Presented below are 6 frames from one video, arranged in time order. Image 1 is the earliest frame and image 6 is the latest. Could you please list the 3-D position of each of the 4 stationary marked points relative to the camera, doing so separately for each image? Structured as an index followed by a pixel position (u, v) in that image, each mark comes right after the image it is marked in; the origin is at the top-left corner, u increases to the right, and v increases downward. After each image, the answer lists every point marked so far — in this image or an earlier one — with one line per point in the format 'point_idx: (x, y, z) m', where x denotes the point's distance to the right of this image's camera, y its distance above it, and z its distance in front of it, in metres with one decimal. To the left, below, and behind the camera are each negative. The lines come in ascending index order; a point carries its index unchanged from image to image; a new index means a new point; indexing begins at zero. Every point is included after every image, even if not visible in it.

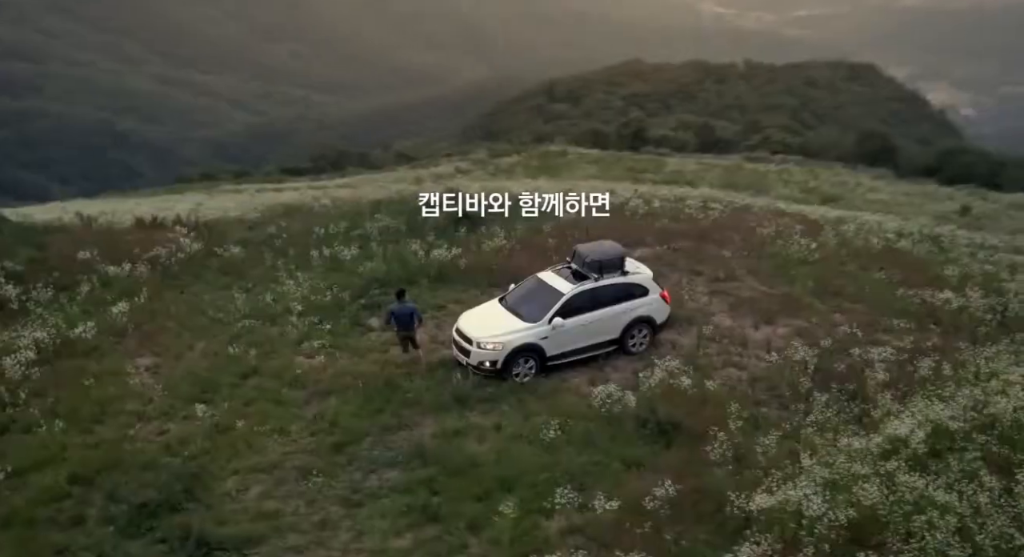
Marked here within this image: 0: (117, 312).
0: (-7.8, -0.7, +14.3) m
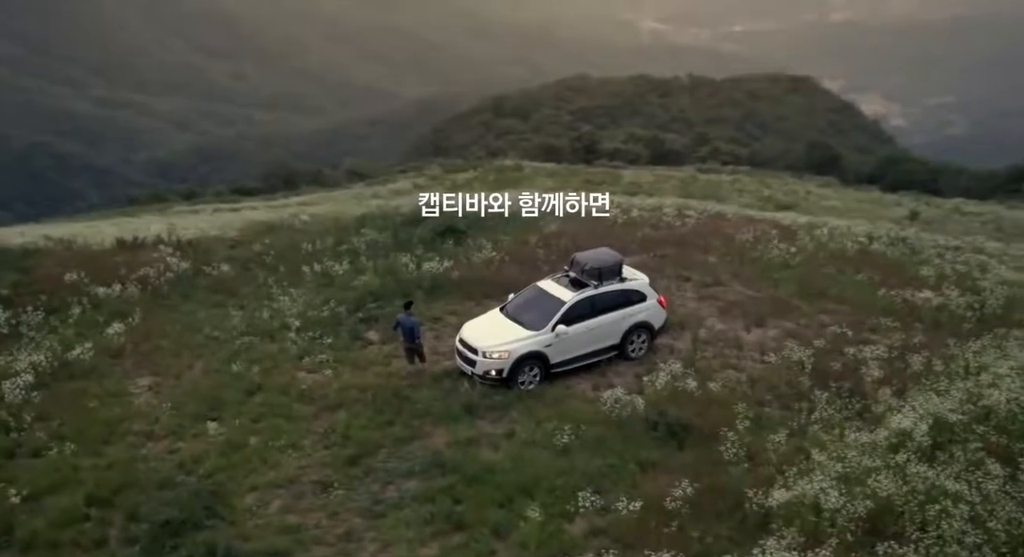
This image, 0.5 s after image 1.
0: (-7.7, -1.1, +14.1) m
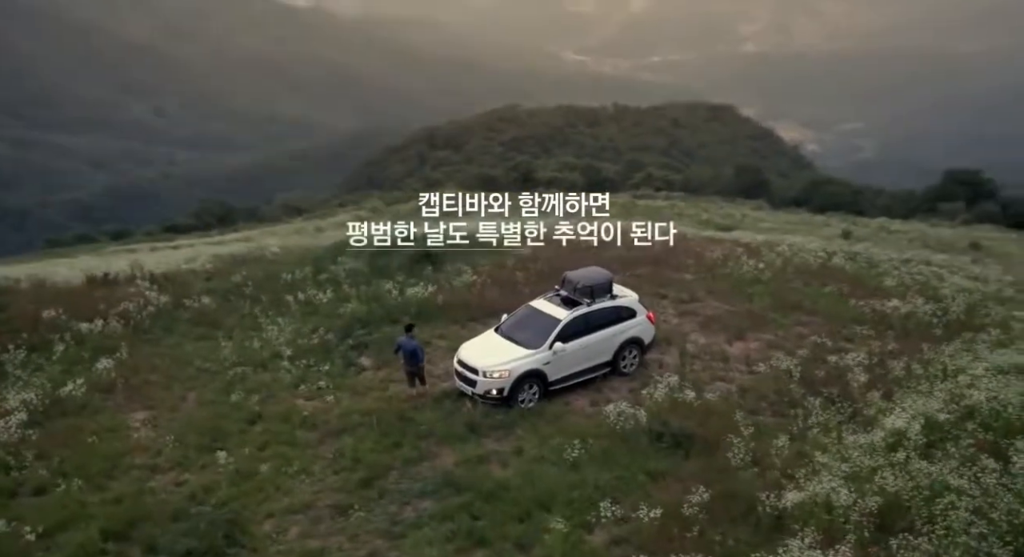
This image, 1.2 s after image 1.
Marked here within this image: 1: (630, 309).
0: (-7.8, -1.7, +13.8) m
1: (+2.4, -0.6, +14.7) m
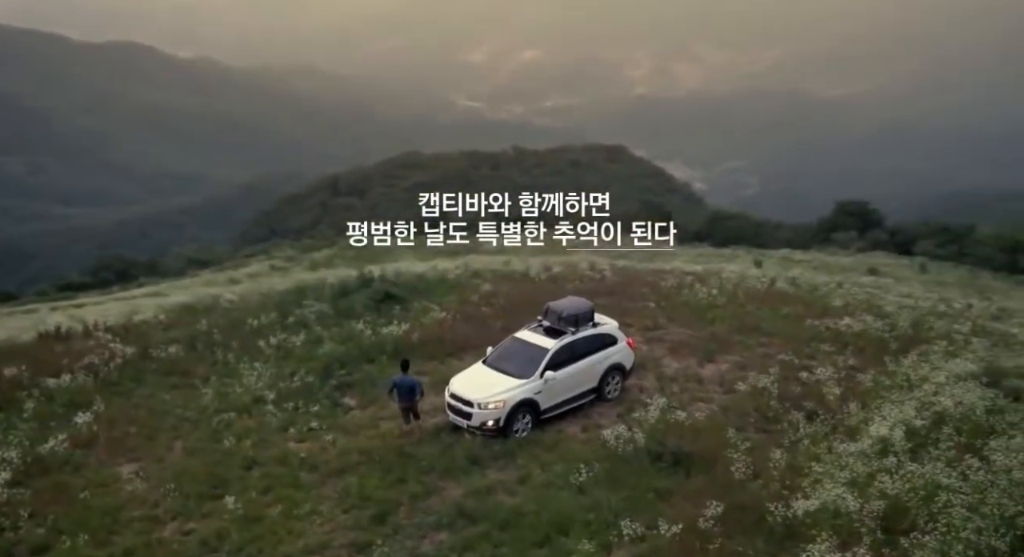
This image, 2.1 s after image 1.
0: (-8.0, -2.6, +13.3) m
1: (+2.1, -1.2, +15.0) m
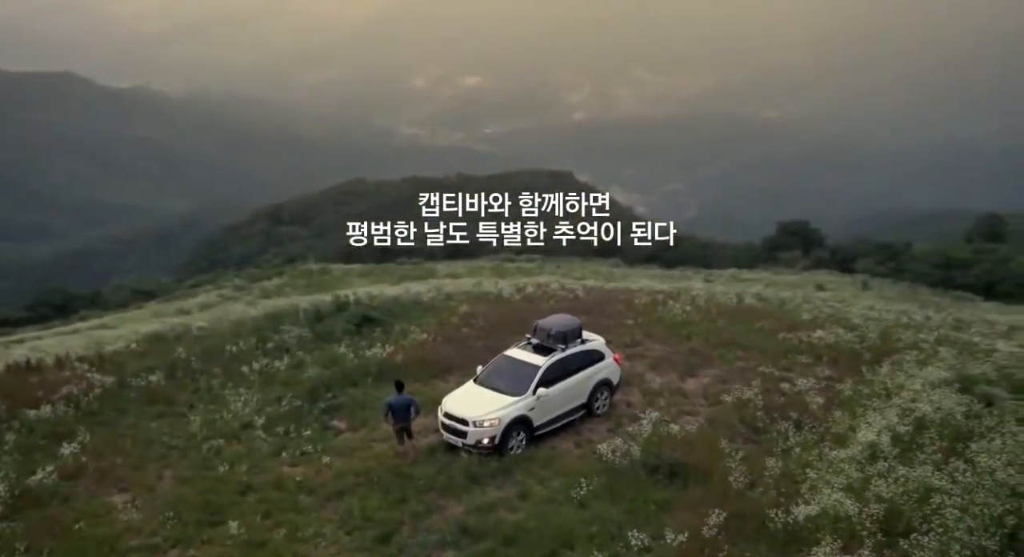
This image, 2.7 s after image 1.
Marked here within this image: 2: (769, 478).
0: (-8.1, -3.1, +13.0) m
1: (+1.9, -1.5, +15.2) m
2: (+3.9, -3.0, +11.0) m
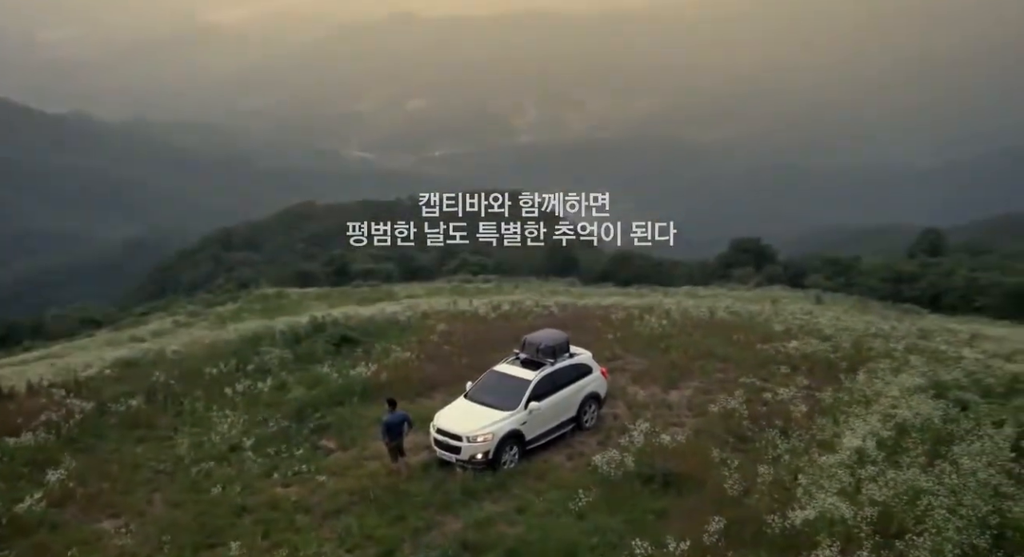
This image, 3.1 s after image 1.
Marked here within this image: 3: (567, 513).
0: (-8.2, -3.6, +12.8) m
1: (+1.7, -1.8, +15.4) m
2: (+3.9, -3.2, +11.2) m
3: (+0.8, -3.5, +10.6) m
